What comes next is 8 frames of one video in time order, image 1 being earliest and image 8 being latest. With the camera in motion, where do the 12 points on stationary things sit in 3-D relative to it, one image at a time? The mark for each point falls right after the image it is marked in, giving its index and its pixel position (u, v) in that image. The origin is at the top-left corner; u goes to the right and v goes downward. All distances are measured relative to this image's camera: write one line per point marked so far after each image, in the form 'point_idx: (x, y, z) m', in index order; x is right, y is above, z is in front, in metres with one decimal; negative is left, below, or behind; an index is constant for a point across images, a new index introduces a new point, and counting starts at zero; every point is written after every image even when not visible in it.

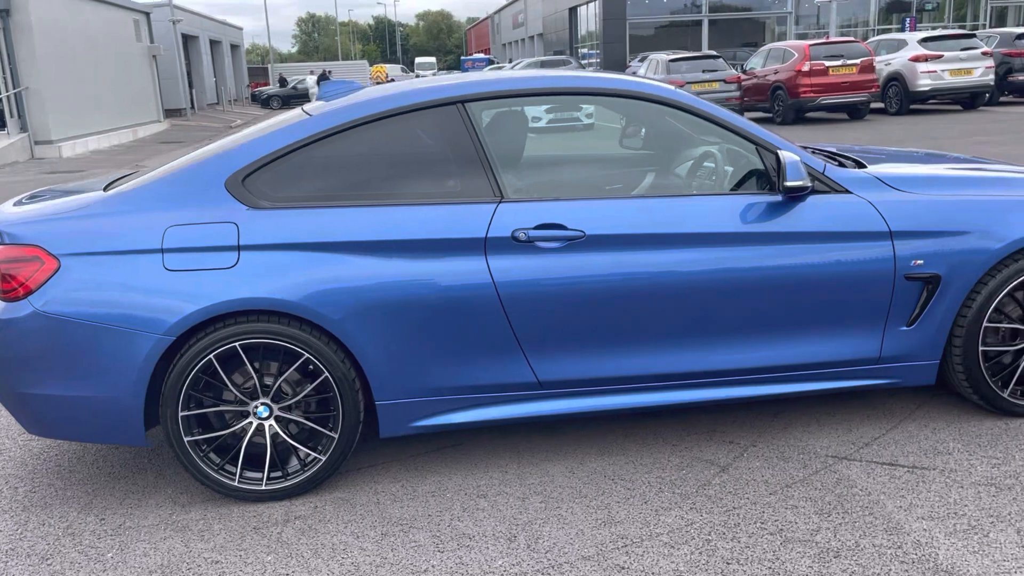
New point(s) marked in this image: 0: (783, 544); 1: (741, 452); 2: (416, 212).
0: (+0.8, -0.8, +2.6) m
1: (+0.9, -0.6, +3.2) m
2: (-0.4, +0.3, +3.0) m
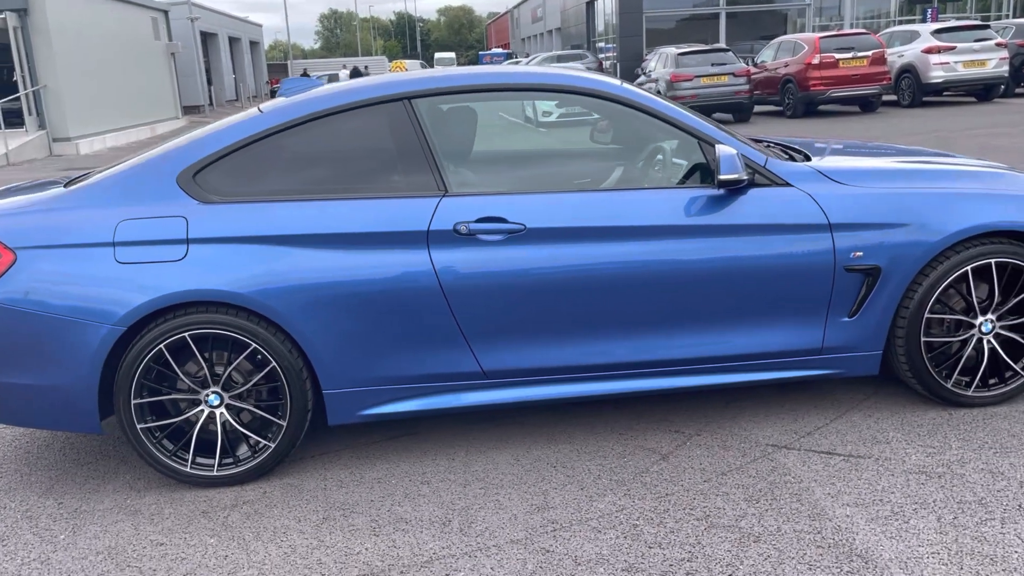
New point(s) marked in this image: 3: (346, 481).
0: (+0.6, -0.8, +2.6) m
1: (+0.7, -0.6, +3.3) m
2: (-0.6, +0.3, +3.1) m
3: (-0.6, -0.7, +3.1) m
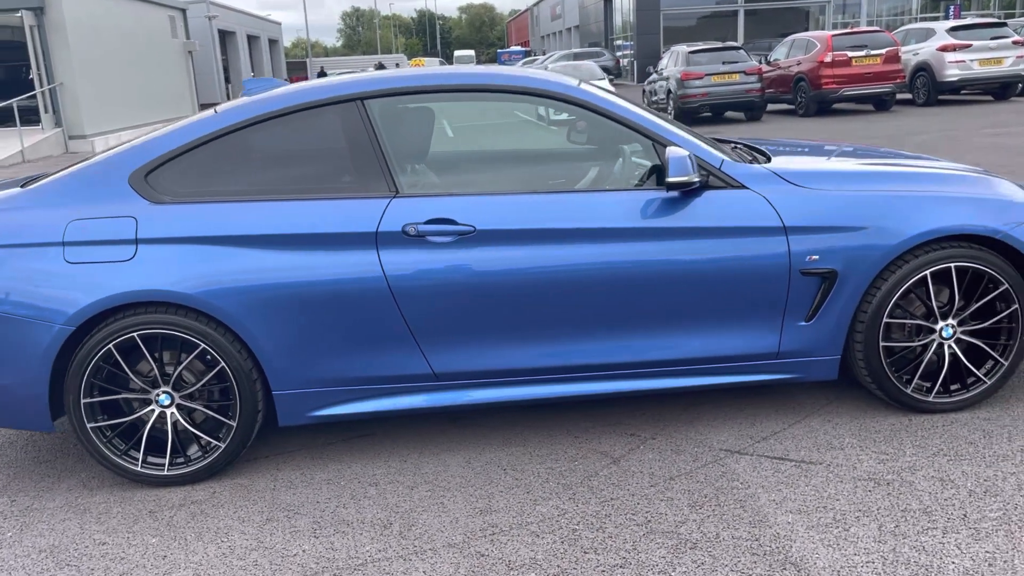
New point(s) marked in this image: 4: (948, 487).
0: (+0.4, -0.8, +2.6) m
1: (+0.5, -0.6, +3.3) m
2: (-0.8, +0.3, +3.1) m
3: (-0.8, -0.7, +3.1) m
4: (+1.5, -0.7, +2.8) m
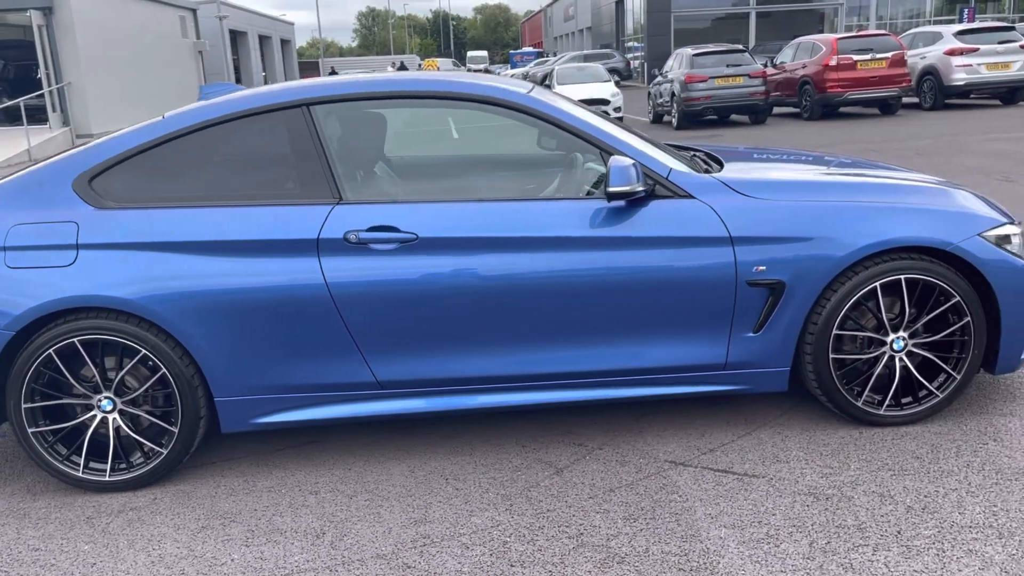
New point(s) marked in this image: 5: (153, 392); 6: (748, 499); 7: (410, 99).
0: (+0.2, -0.8, +2.6) m
1: (+0.3, -0.7, +3.2) m
2: (-1.0, +0.3, +3.1) m
3: (-1.0, -0.8, +3.1) m
4: (+1.2, -0.7, +2.7) m
5: (-1.4, -0.4, +3.1) m
6: (+0.8, -0.7, +2.8) m
7: (-0.4, +0.8, +3.3) m
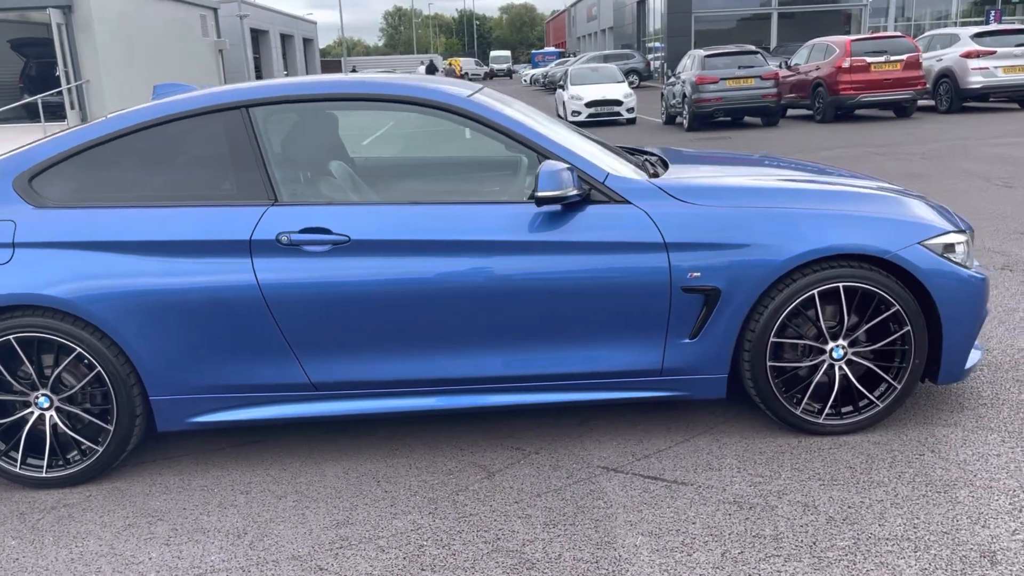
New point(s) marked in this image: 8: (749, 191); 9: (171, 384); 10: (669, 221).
0: (-0.1, -0.8, +2.6) m
1: (0.0, -0.7, +3.2) m
2: (-1.2, +0.3, +3.1) m
3: (-1.3, -0.8, +3.1) m
4: (+1.0, -0.7, +2.7) m
5: (-1.6, -0.4, +3.1) m
6: (+0.5, -0.7, +2.8) m
7: (-0.6, +0.7, +3.3) m
8: (+0.9, +0.4, +3.2) m
9: (-1.3, -0.4, +3.2) m
10: (+0.6, +0.3, +3.1) m
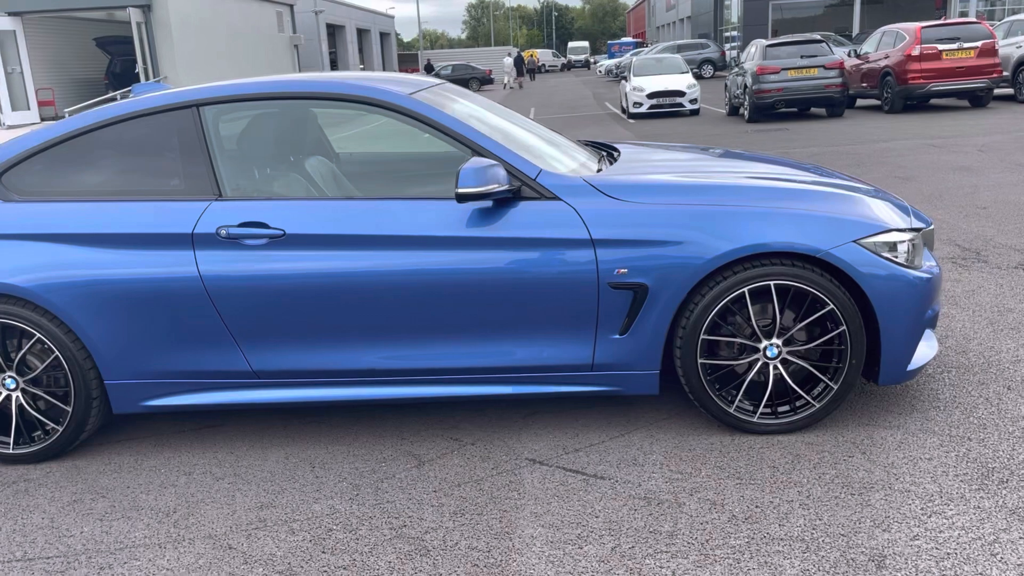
0: (-0.4, -0.8, +2.7) m
1: (-0.2, -0.6, +3.3) m
2: (-1.5, +0.3, +3.3) m
3: (-1.6, -0.7, +3.3) m
4: (+0.7, -0.7, +2.7) m
5: (-1.9, -0.3, +3.4) m
6: (+0.2, -0.7, +2.8) m
7: (-0.9, +0.8, +3.4) m
8: (+0.7, +0.4, +3.2) m
9: (-1.6, -0.3, +3.3) m
10: (+0.3, +0.3, +3.1) m
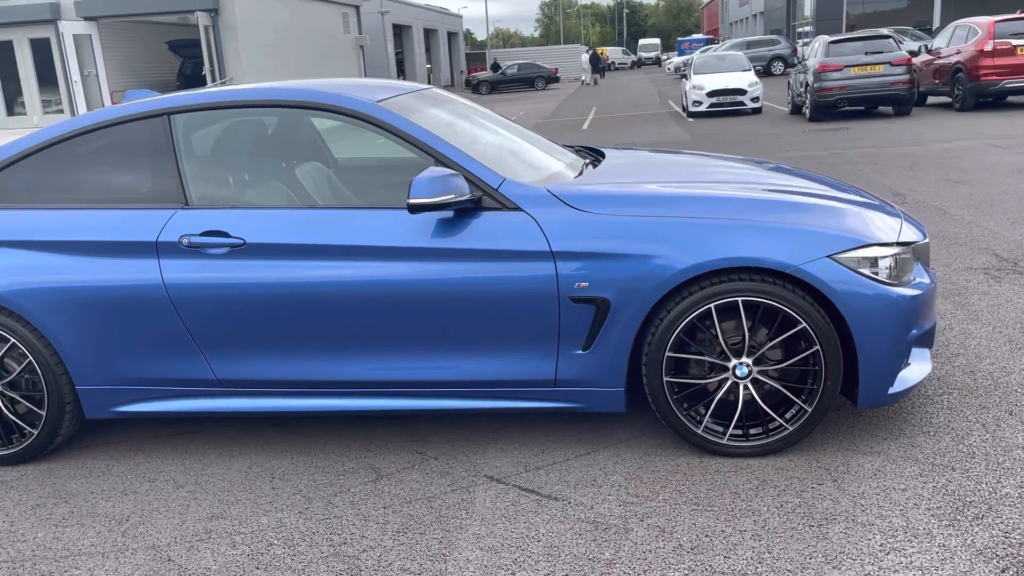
0: (-0.6, -0.9, +2.6) m
1: (-0.4, -0.7, +3.2) m
2: (-1.6, +0.3, +3.3) m
3: (-1.7, -0.7, +3.4) m
4: (+0.5, -0.8, +2.6) m
5: (-2.0, -0.4, +3.4) m
6: (+0.1, -0.8, +2.7) m
7: (-1.0, +0.7, +3.4) m
8: (+0.5, +0.3, +3.1) m
9: (-1.7, -0.4, +3.4) m
10: (+0.2, +0.2, +3.0) m
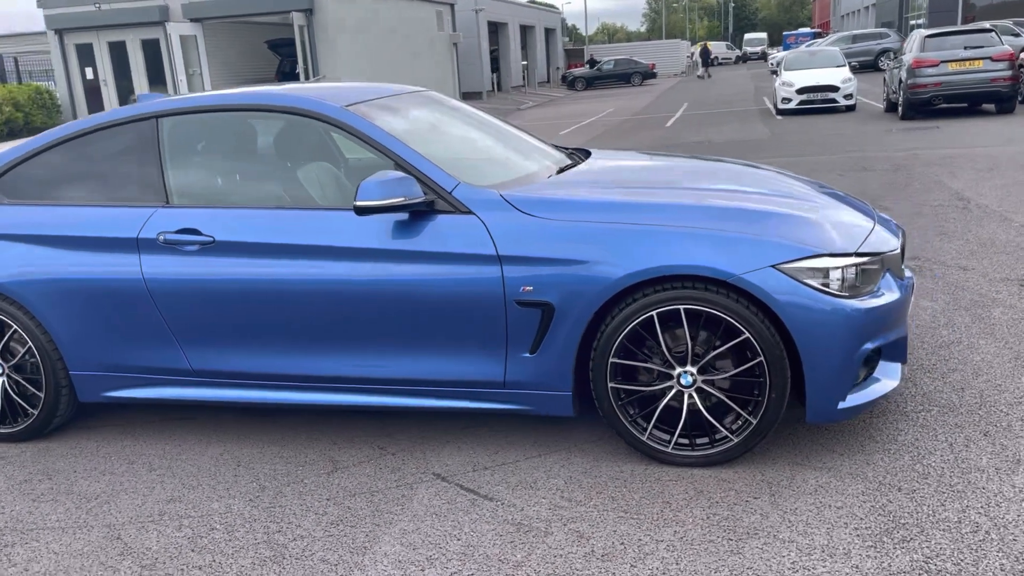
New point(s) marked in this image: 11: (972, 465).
0: (-0.8, -0.9, +2.8) m
1: (-0.6, -0.7, +3.3) m
2: (-1.8, +0.3, +3.5) m
3: (-1.9, -0.7, +3.6) m
4: (+0.2, -0.8, +2.6) m
5: (-2.2, -0.3, +3.7) m
6: (-0.2, -0.8, +2.8) m
7: (-1.1, +0.8, +3.5) m
8: (+0.3, +0.3, +3.1) m
9: (-1.9, -0.3, +3.6) m
10: (0.0, +0.2, +3.1) m
11: (+1.6, -0.6, +2.9) m
